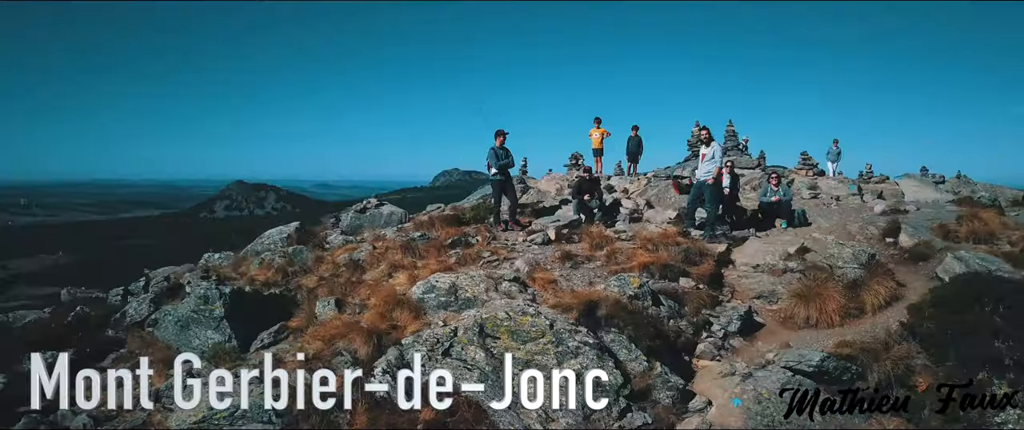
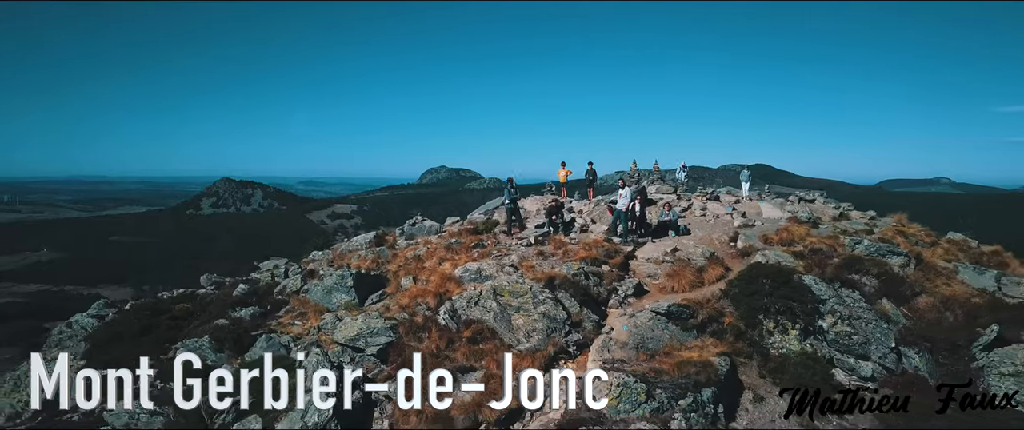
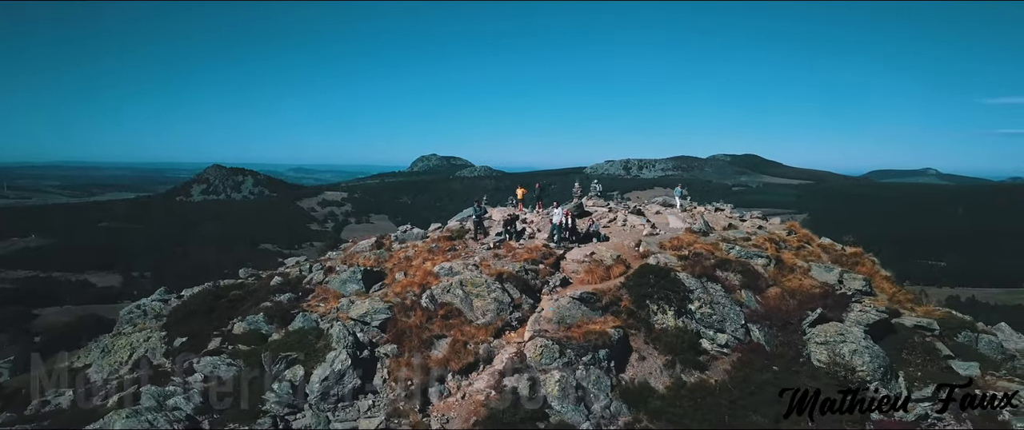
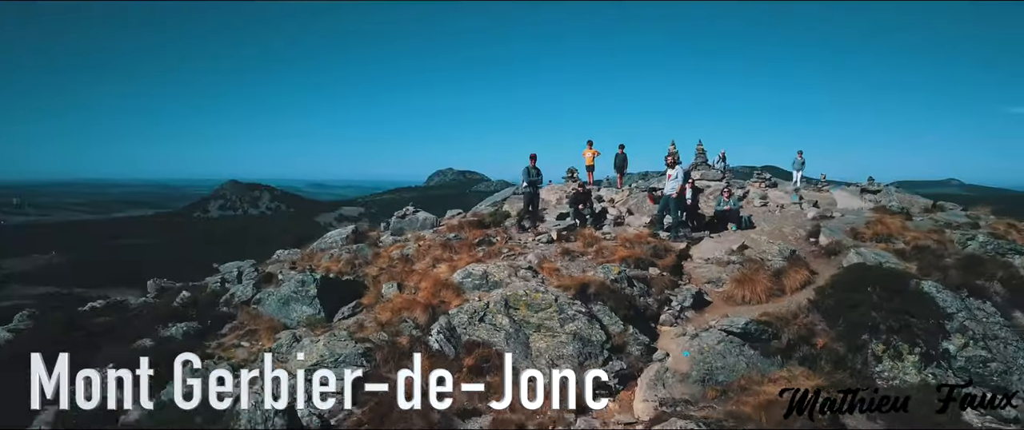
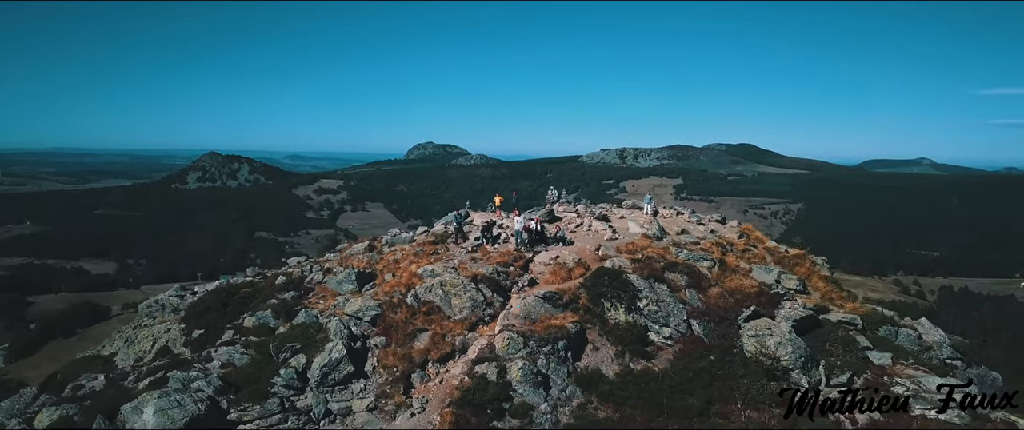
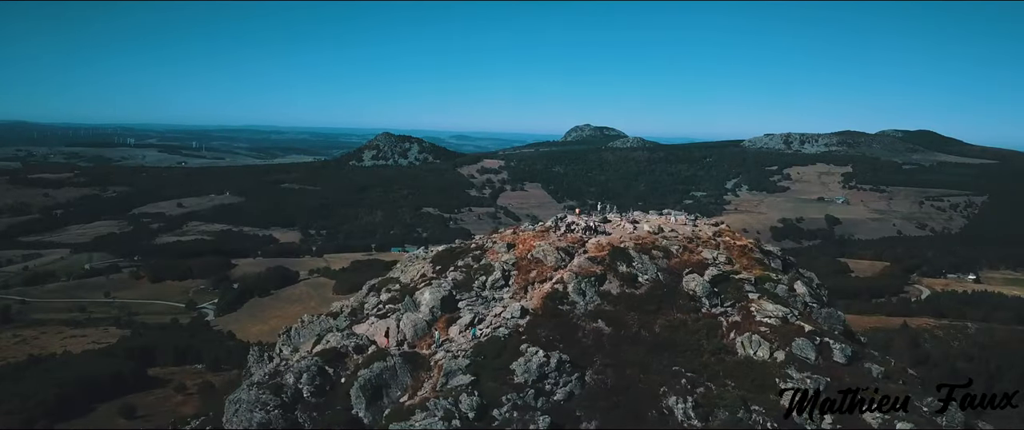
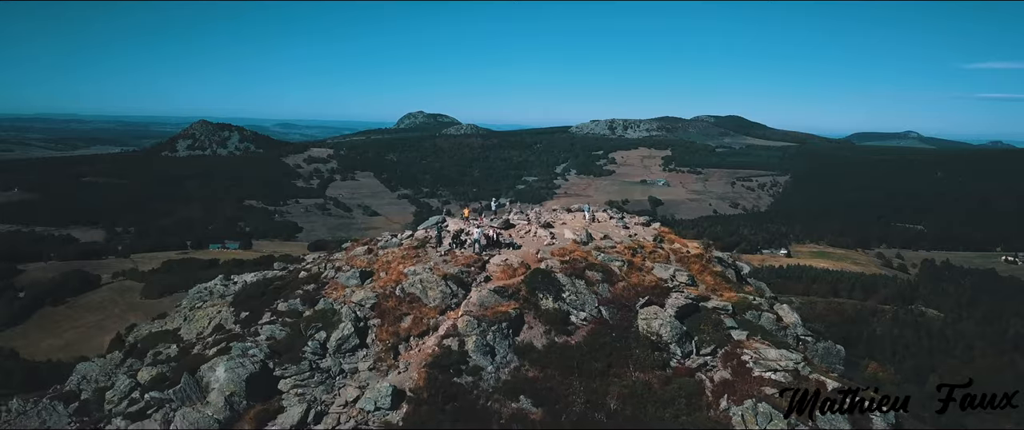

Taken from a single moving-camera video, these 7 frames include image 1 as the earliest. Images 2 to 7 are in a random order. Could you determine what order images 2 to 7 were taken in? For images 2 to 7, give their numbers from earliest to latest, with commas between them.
4, 2, 3, 5, 7, 6
